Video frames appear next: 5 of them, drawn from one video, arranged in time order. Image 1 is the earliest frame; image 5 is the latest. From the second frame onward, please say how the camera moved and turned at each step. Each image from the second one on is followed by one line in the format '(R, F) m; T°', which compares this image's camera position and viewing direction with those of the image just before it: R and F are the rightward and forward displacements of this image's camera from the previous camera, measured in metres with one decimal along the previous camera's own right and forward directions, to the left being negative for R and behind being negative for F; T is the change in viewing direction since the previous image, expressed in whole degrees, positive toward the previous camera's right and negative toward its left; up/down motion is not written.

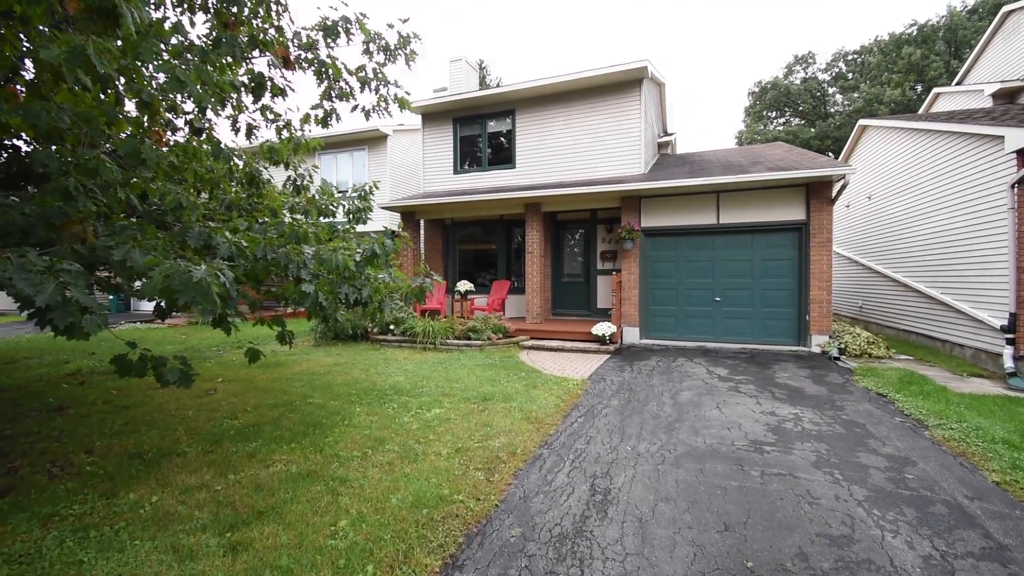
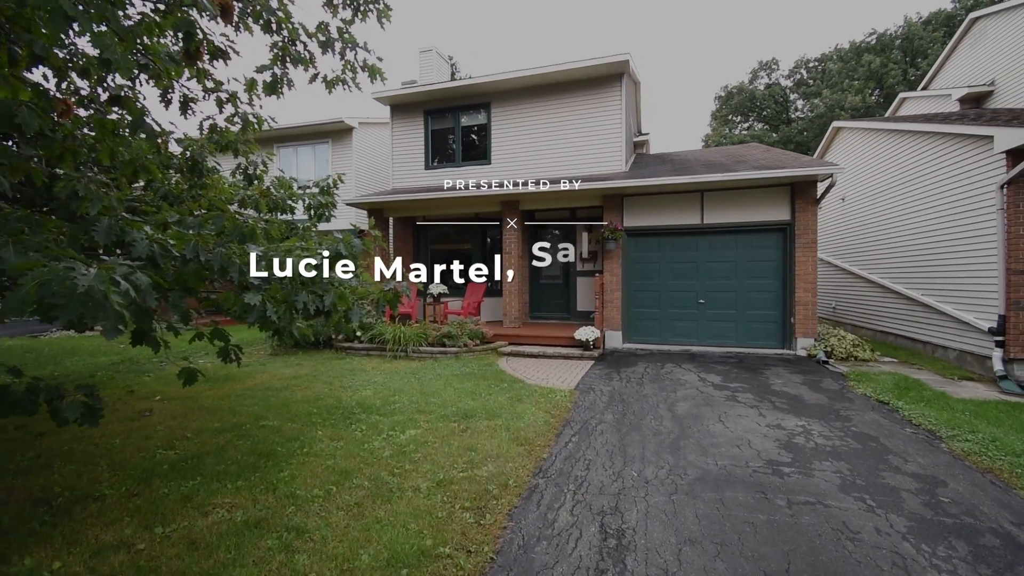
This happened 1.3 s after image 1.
(-0.1, +0.5) m; +4°
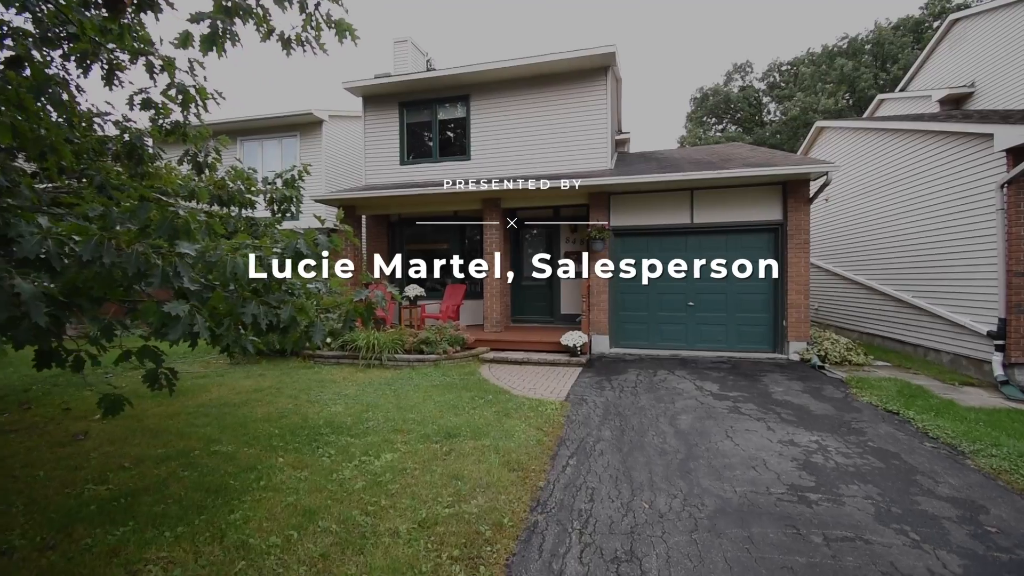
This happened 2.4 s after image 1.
(-0.1, +0.5) m; +3°
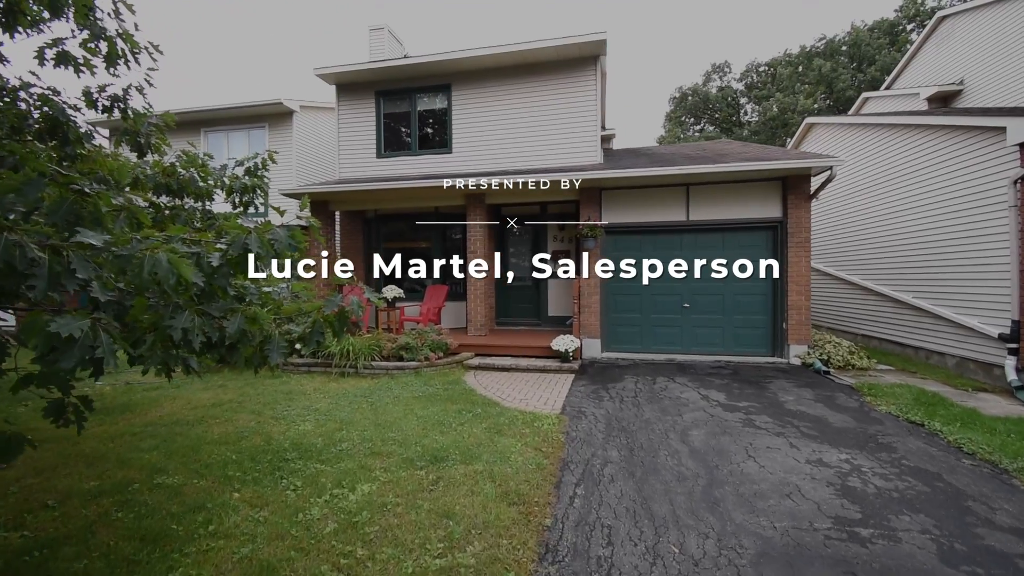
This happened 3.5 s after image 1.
(-0.1, +0.5) m; +2°
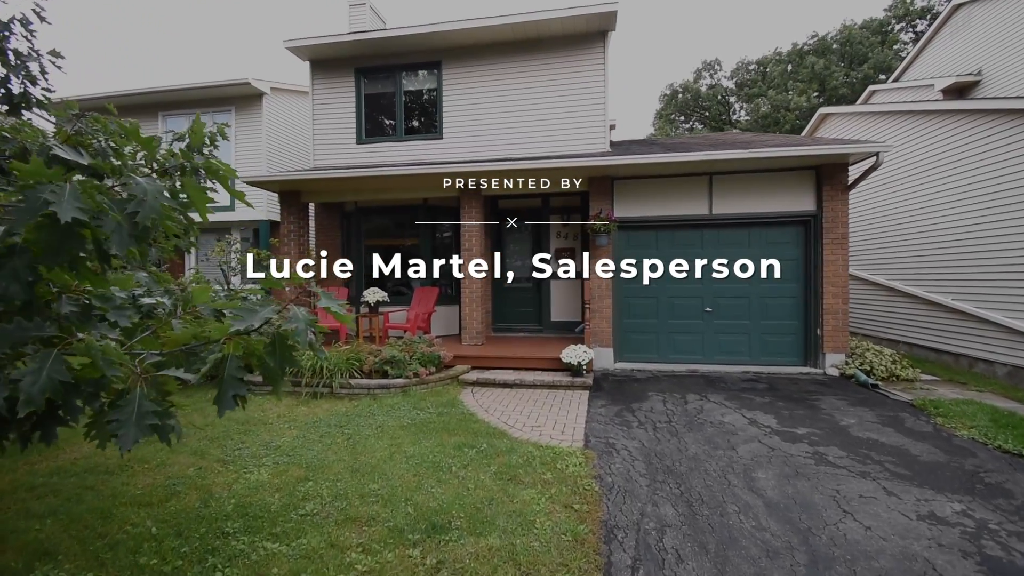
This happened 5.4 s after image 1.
(-0.2, +1.0) m; +2°
